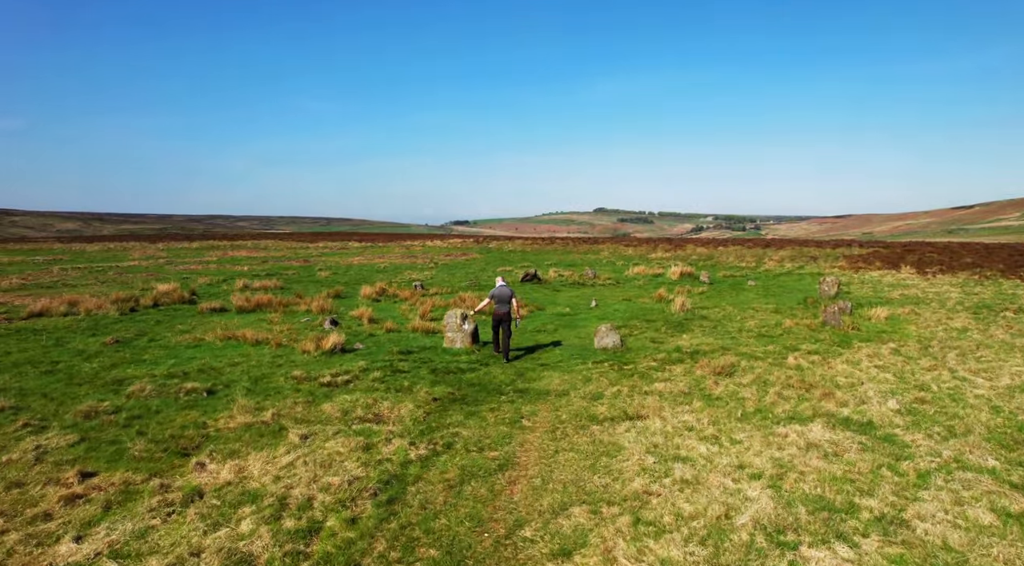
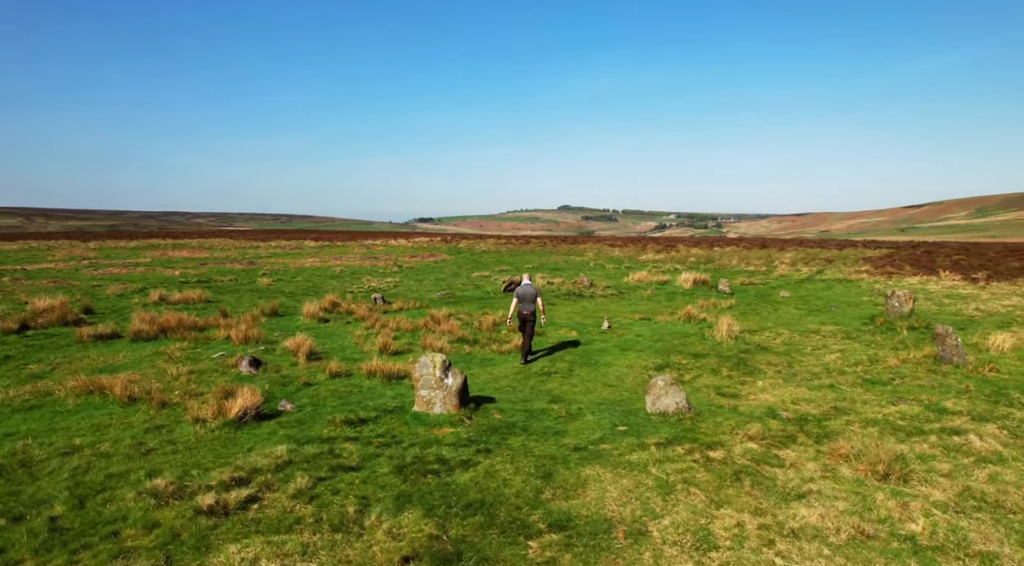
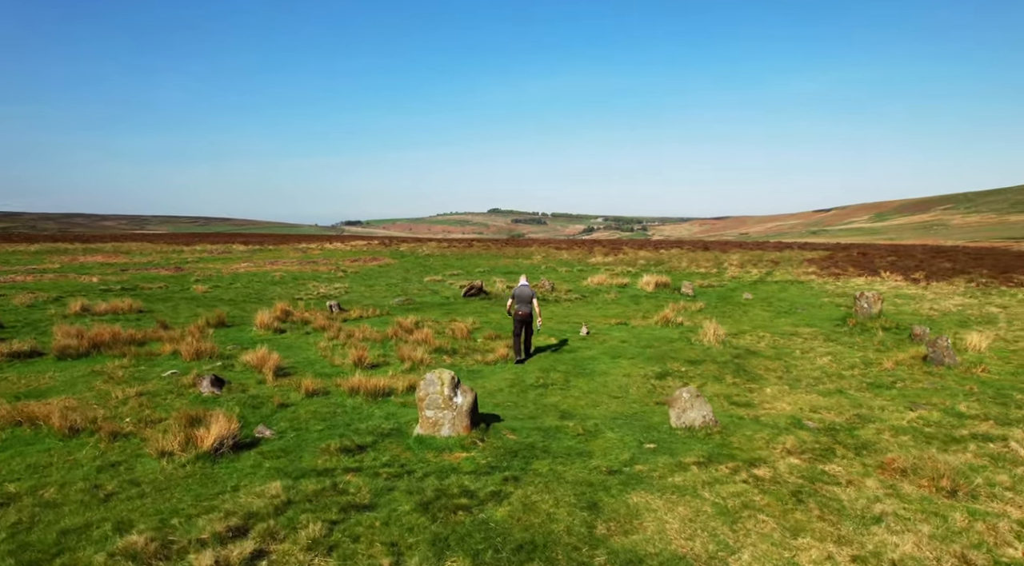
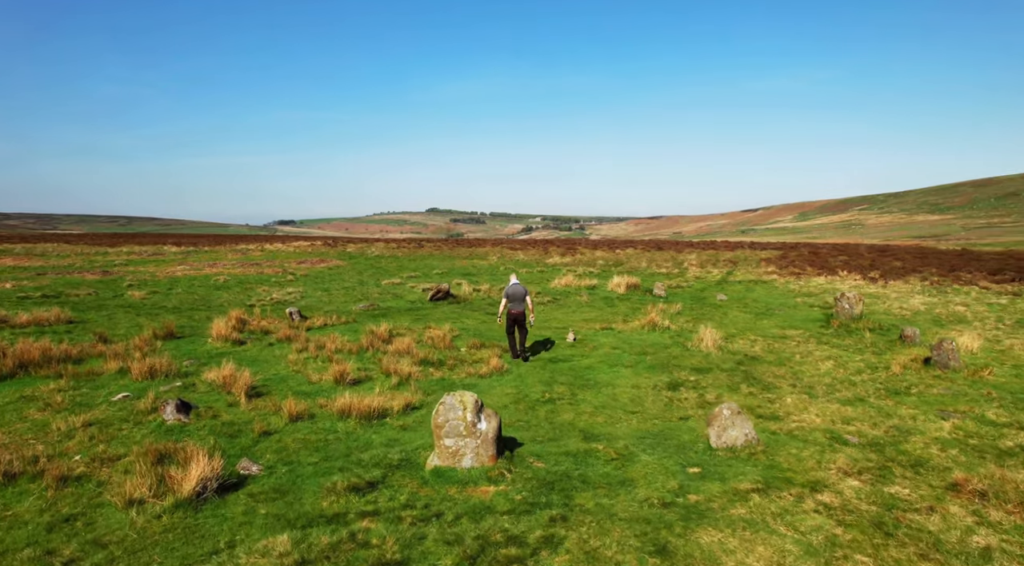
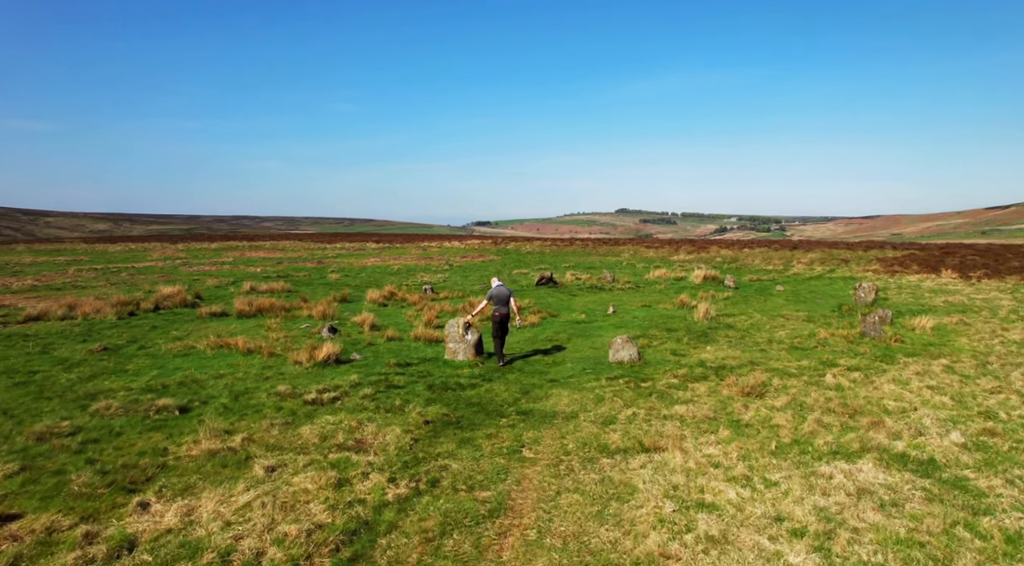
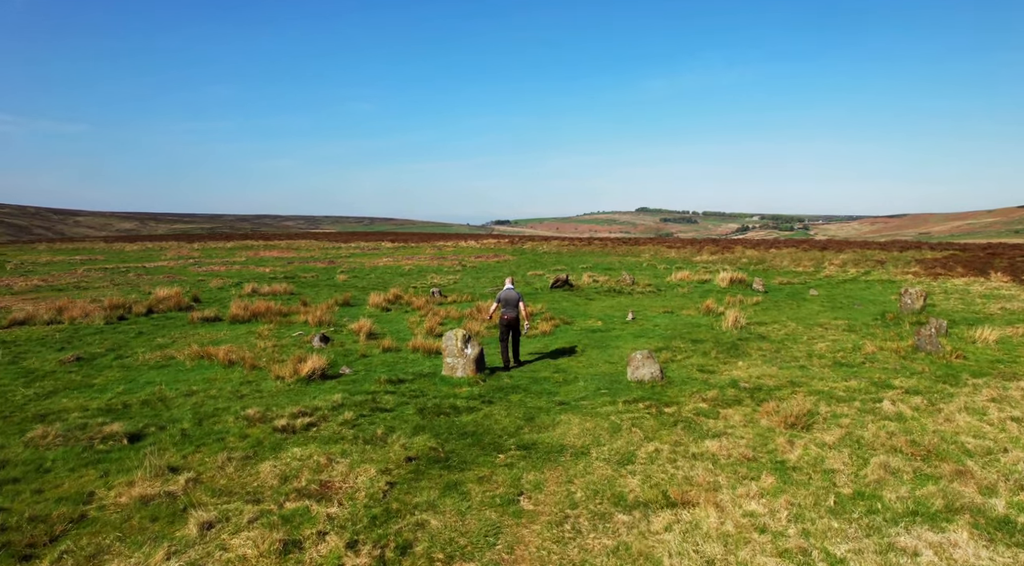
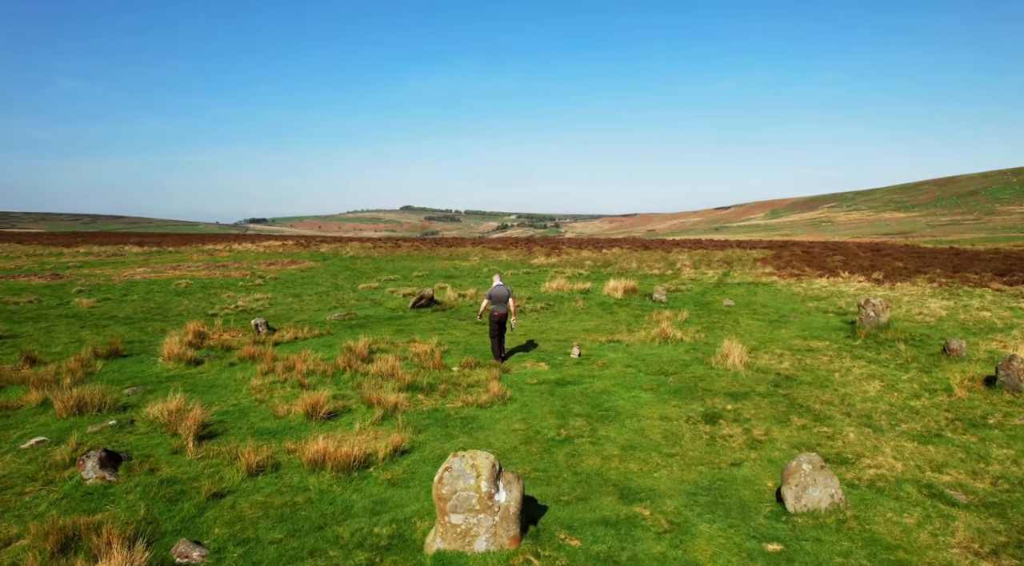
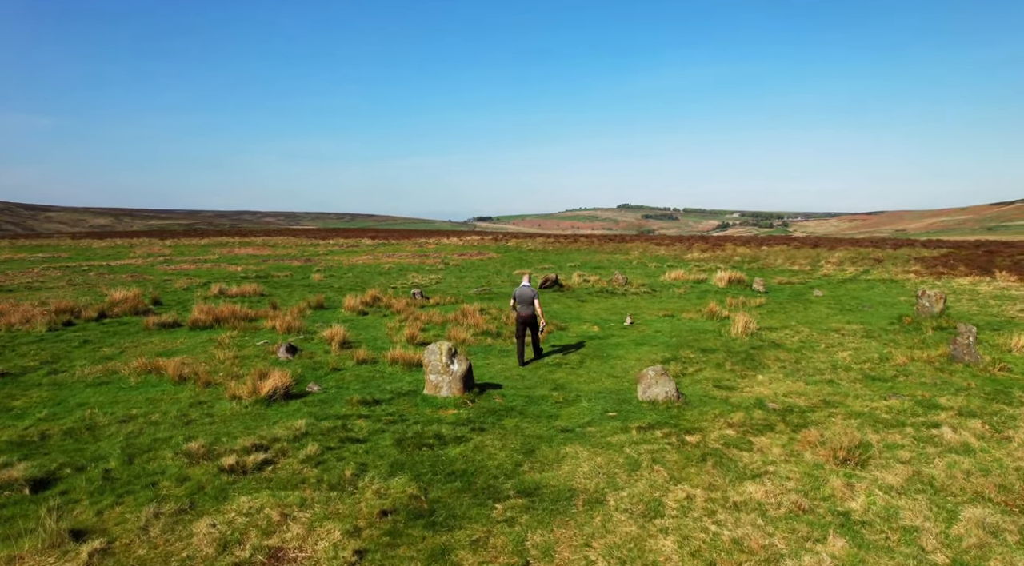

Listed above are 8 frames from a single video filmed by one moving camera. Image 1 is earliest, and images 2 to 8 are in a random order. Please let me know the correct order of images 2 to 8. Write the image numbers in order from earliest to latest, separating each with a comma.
5, 6, 8, 2, 3, 4, 7
